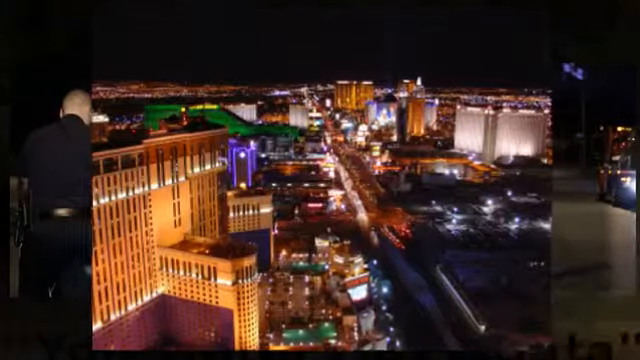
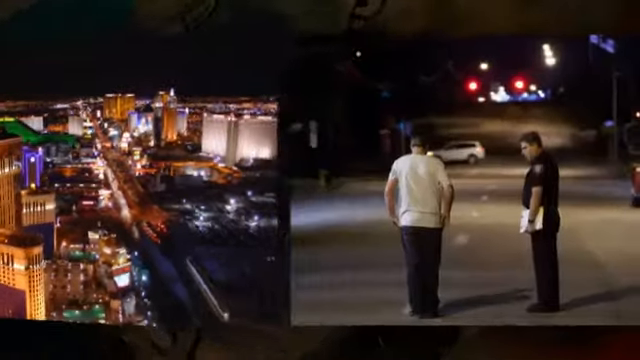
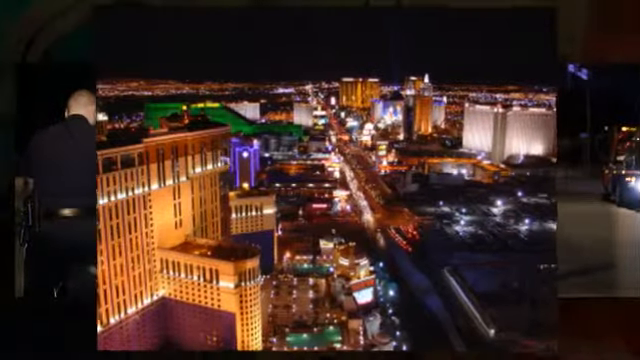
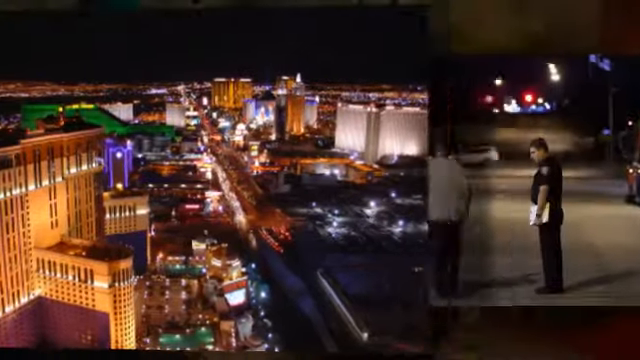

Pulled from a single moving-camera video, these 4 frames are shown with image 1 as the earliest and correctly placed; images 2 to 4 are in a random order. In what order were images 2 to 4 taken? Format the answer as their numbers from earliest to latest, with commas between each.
3, 4, 2
